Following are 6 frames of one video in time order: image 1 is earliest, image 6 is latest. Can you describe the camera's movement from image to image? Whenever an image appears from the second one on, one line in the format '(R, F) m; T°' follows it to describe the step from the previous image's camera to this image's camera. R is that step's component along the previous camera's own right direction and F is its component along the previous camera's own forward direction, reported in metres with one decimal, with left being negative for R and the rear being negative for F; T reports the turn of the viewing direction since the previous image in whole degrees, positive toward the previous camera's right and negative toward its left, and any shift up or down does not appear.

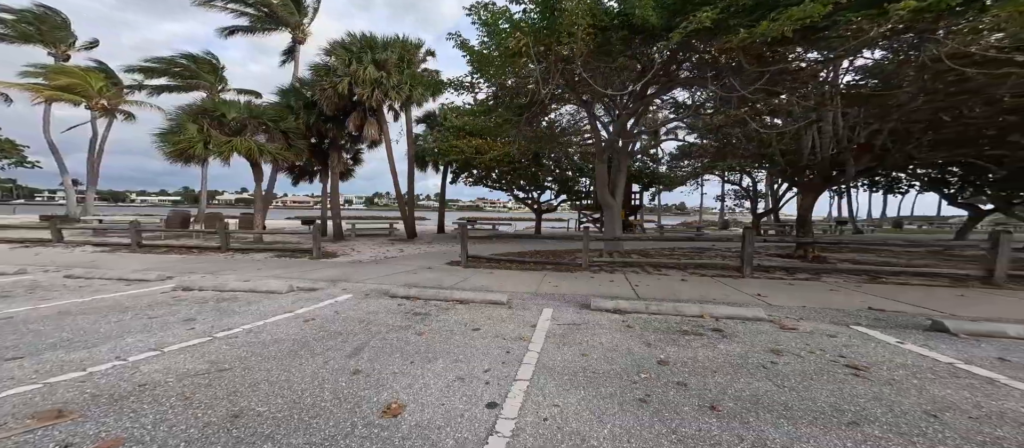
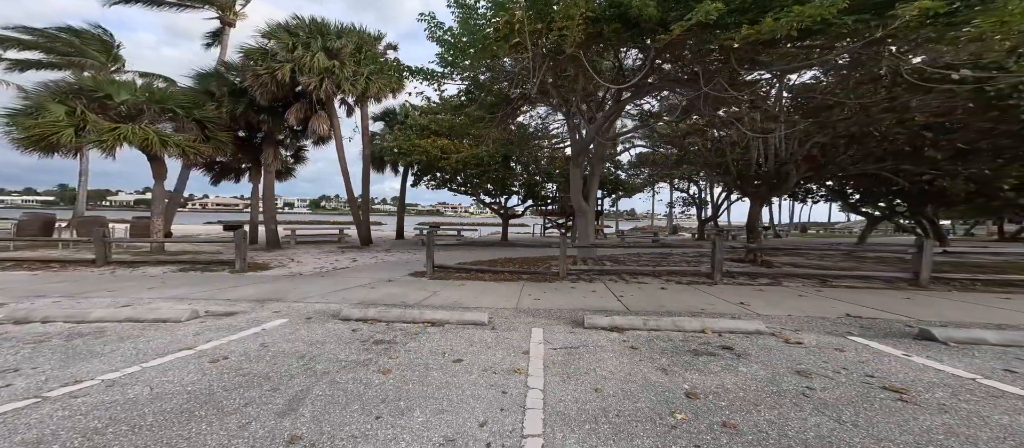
(-0.4, +0.6) m; +9°
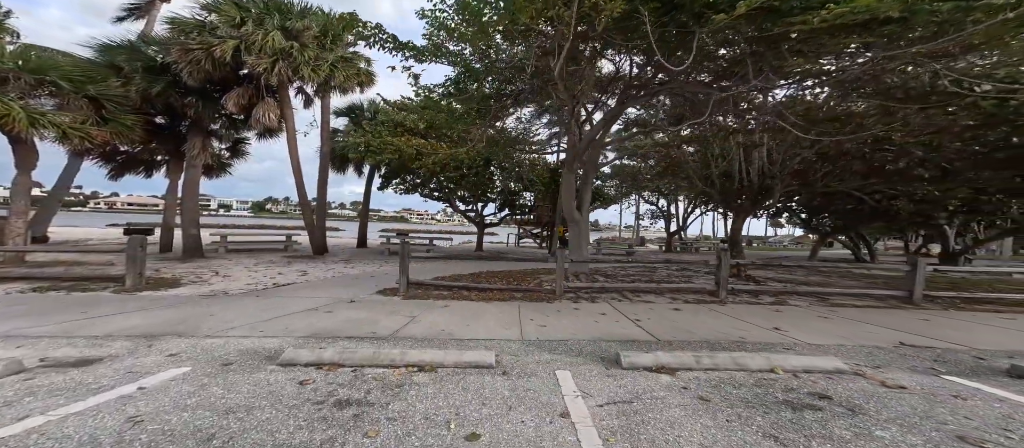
(-0.5, +1.0) m; +7°
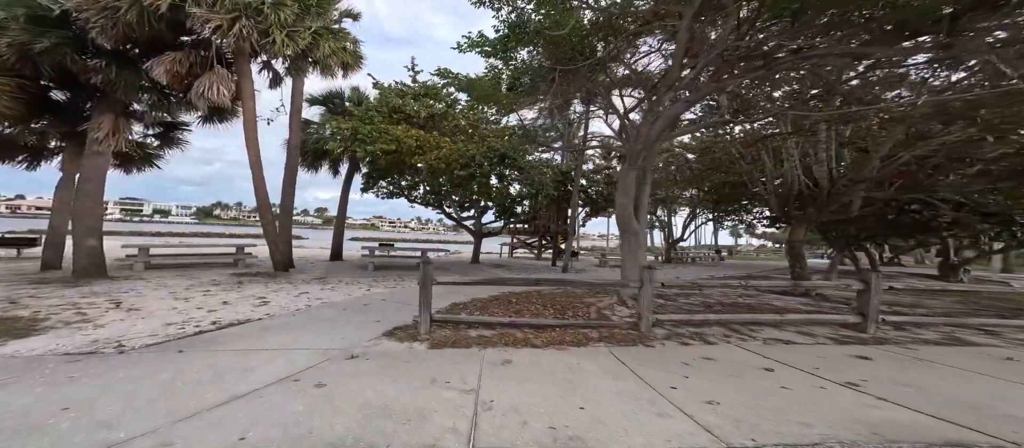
(-1.3, +2.0) m; +6°
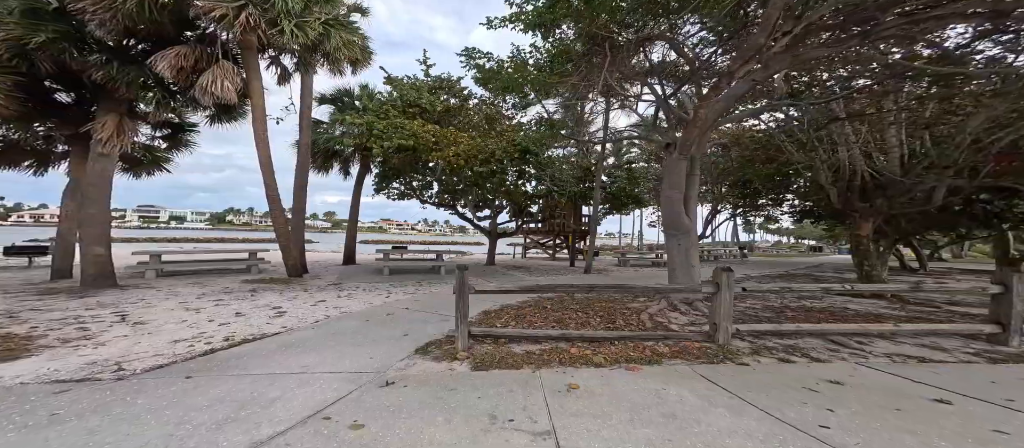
(-0.5, +0.7) m; -1°
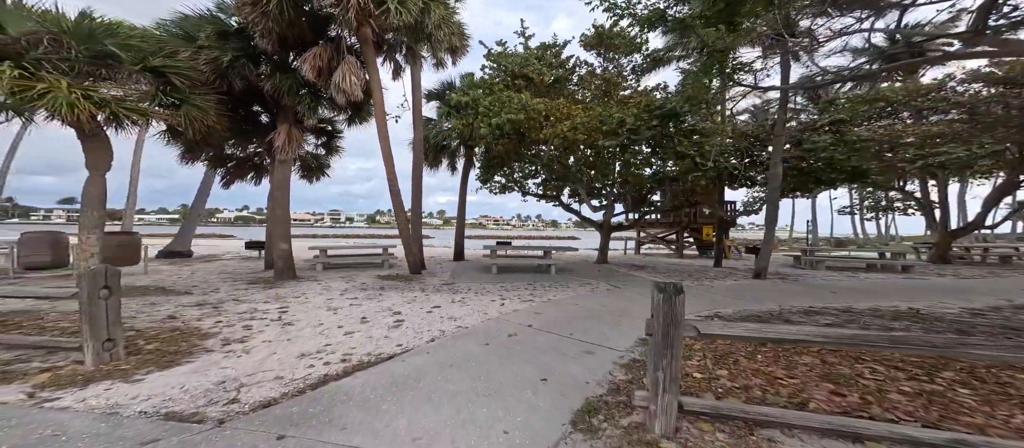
(-1.2, +2.5) m; -17°
